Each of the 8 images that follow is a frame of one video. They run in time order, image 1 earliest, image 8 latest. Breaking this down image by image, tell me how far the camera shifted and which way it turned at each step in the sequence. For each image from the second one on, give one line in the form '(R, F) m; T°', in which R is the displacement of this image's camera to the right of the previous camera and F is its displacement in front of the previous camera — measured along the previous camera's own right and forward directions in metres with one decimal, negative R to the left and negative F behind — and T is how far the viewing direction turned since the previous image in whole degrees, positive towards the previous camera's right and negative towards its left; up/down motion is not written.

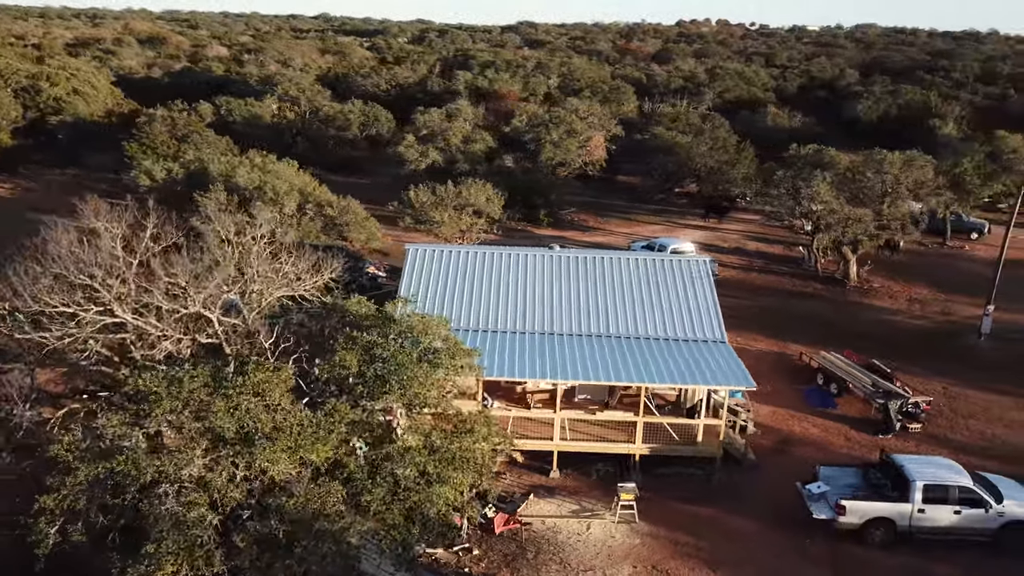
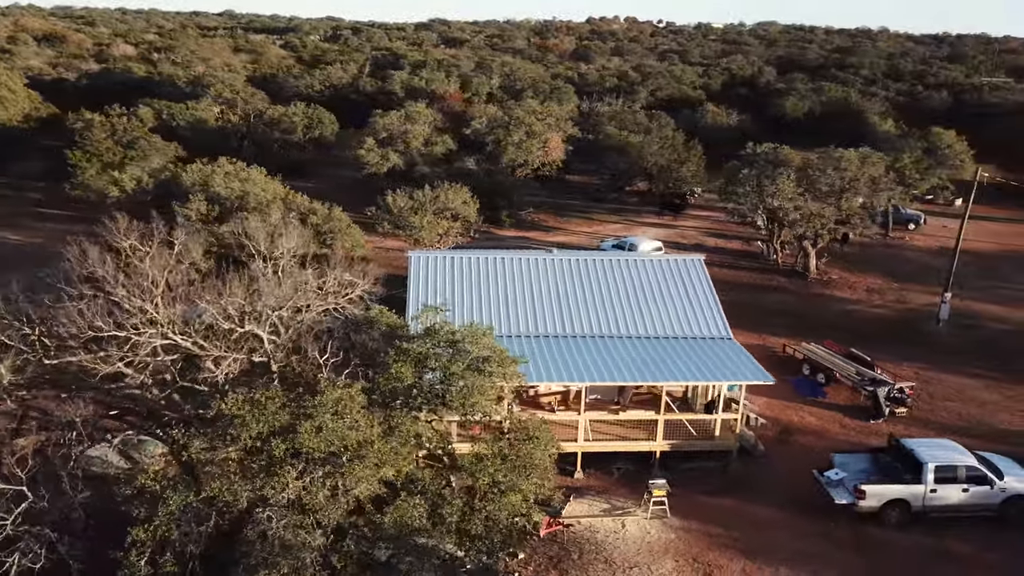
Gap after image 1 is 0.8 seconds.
(-1.7, -0.1) m; +6°
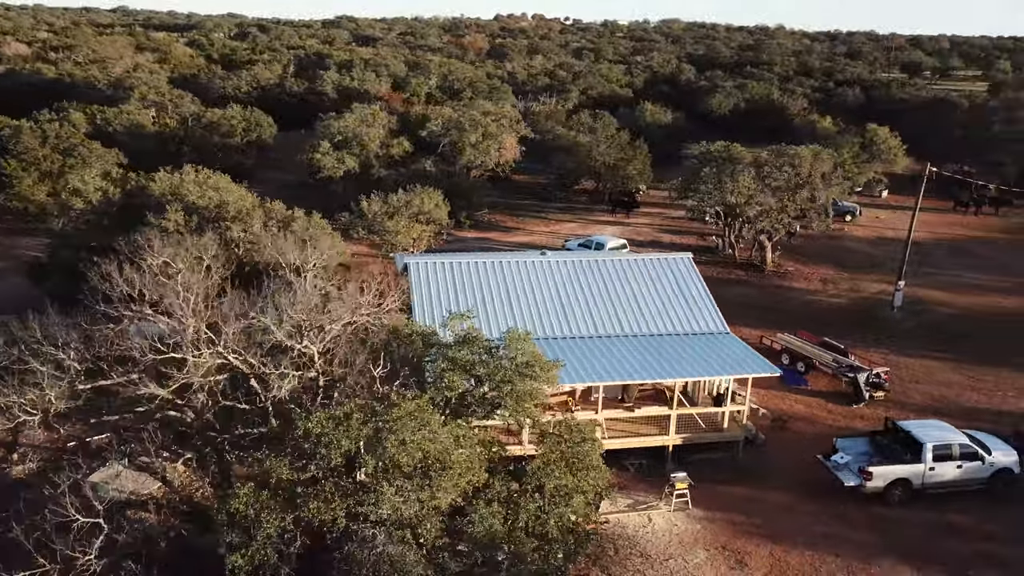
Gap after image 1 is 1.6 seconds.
(-1.7, -0.1) m; +6°
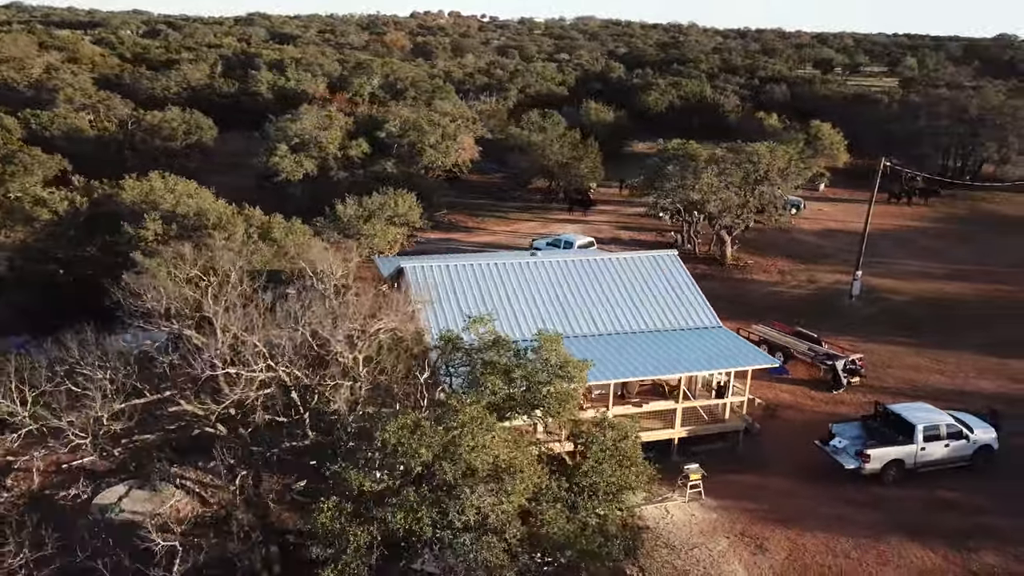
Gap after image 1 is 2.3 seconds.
(-1.5, -0.1) m; +5°
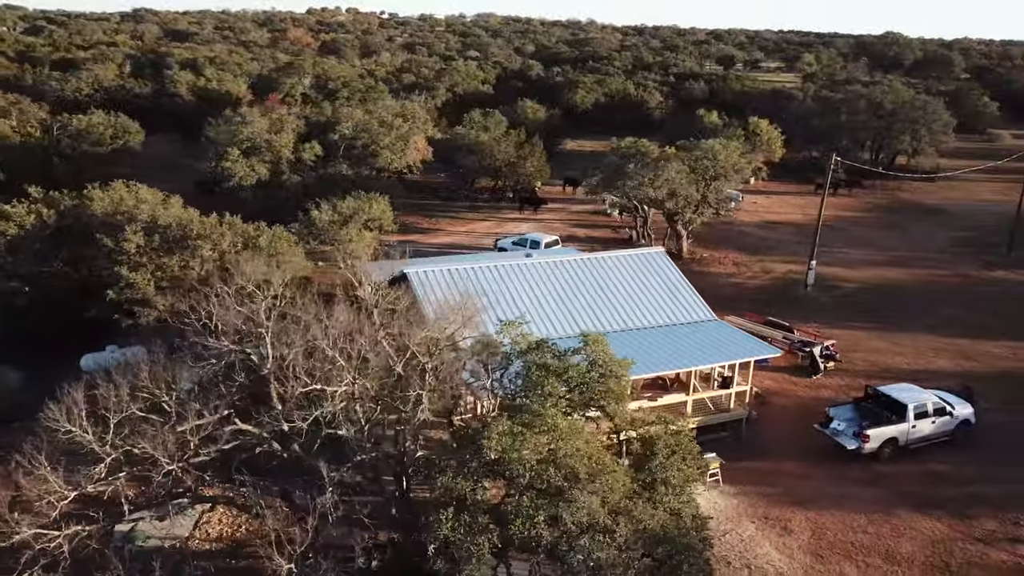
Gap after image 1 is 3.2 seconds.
(-1.9, 0.0) m; +6°
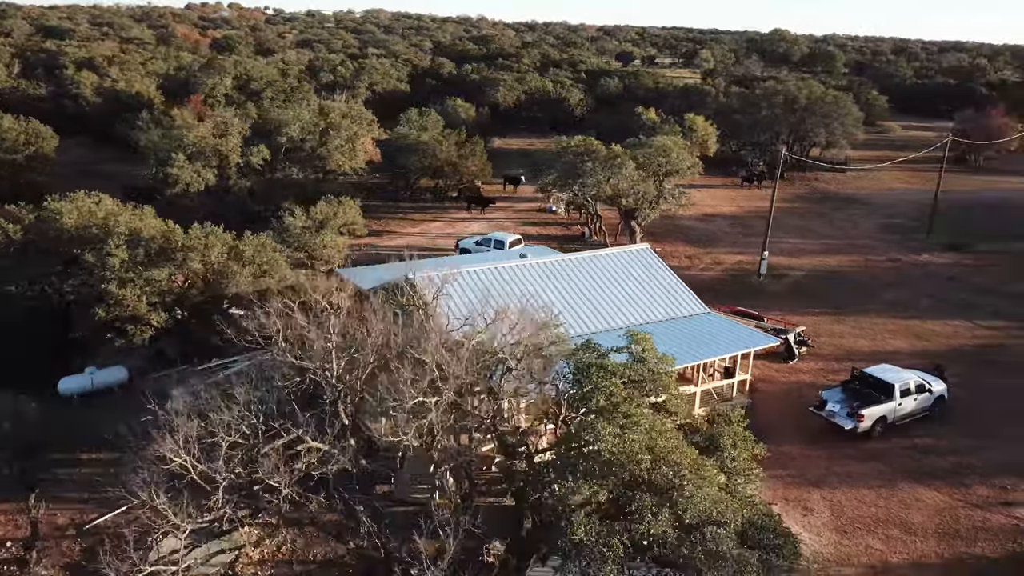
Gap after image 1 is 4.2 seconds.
(-2.1, 0.0) m; +7°
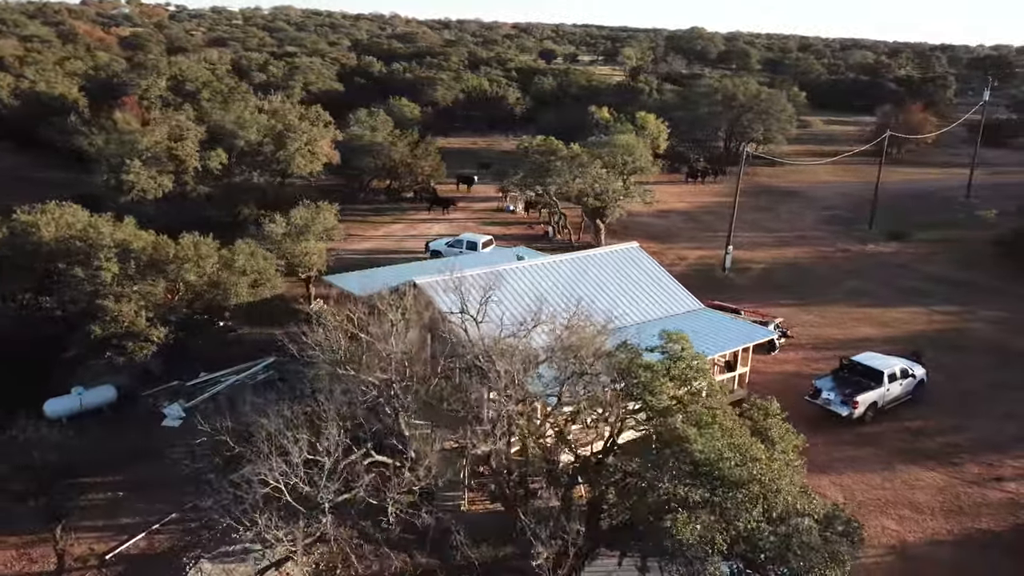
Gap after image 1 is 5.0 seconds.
(-1.7, +0.1) m; +6°
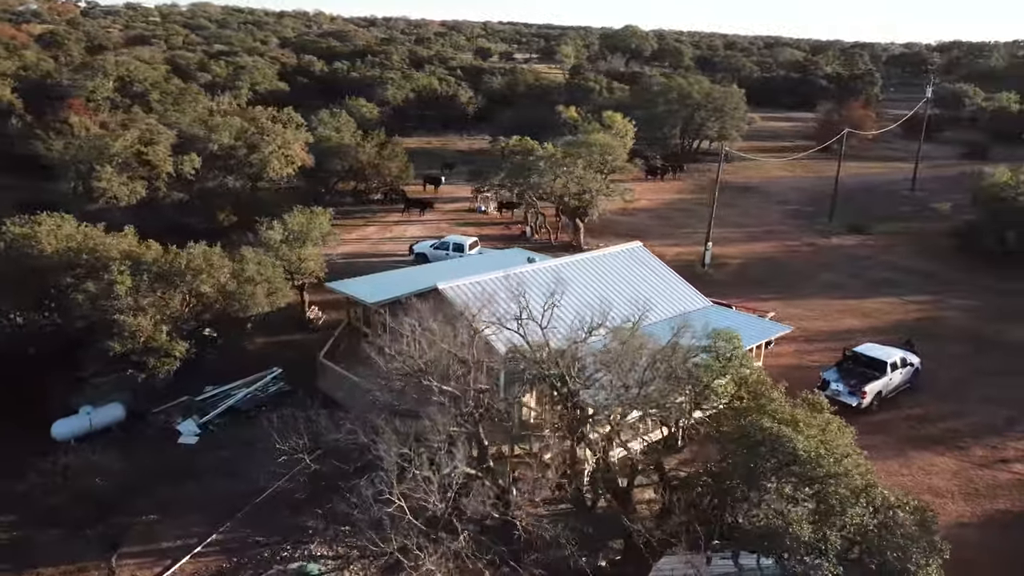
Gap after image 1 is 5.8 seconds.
(-1.8, +0.1) m; +5°
